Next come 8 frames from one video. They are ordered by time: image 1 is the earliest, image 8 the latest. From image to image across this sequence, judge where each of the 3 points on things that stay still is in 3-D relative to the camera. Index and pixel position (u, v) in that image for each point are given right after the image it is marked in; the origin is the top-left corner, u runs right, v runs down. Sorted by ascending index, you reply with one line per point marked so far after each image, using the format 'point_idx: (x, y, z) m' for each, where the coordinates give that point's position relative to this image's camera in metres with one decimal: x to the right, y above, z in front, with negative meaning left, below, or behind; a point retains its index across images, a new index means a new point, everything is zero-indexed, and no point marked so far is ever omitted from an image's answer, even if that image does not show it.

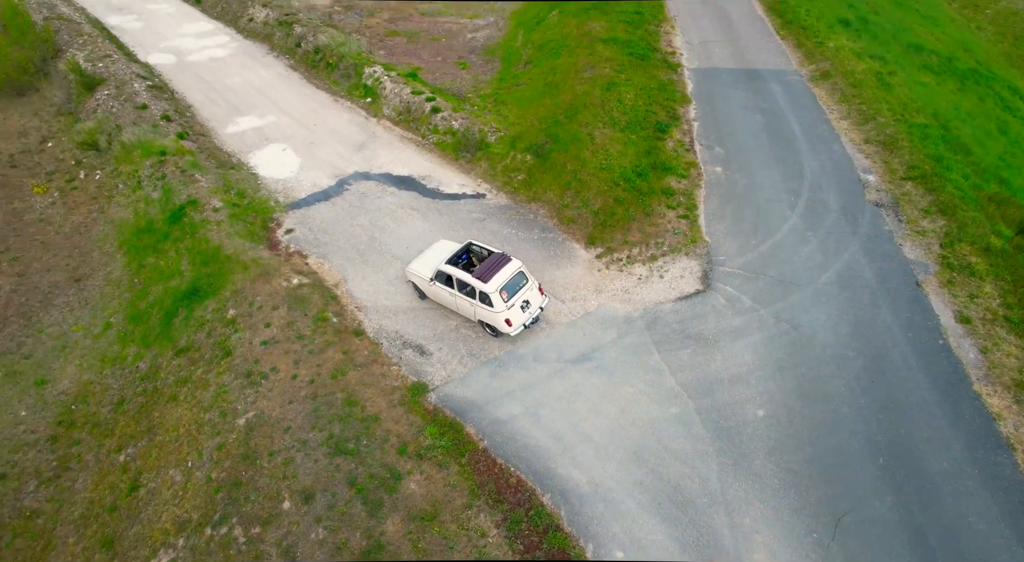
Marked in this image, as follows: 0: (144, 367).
0: (-10.1, -2.4, +17.7) m
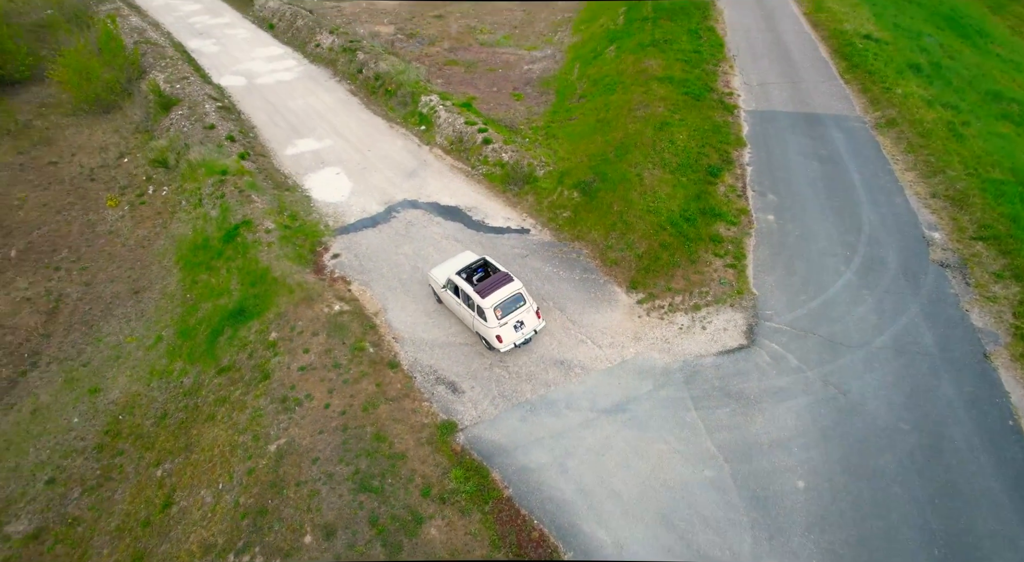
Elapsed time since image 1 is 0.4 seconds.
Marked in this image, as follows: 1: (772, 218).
0: (-9.2, -2.9, +18.2) m
1: (+7.9, +1.9, +19.5) m
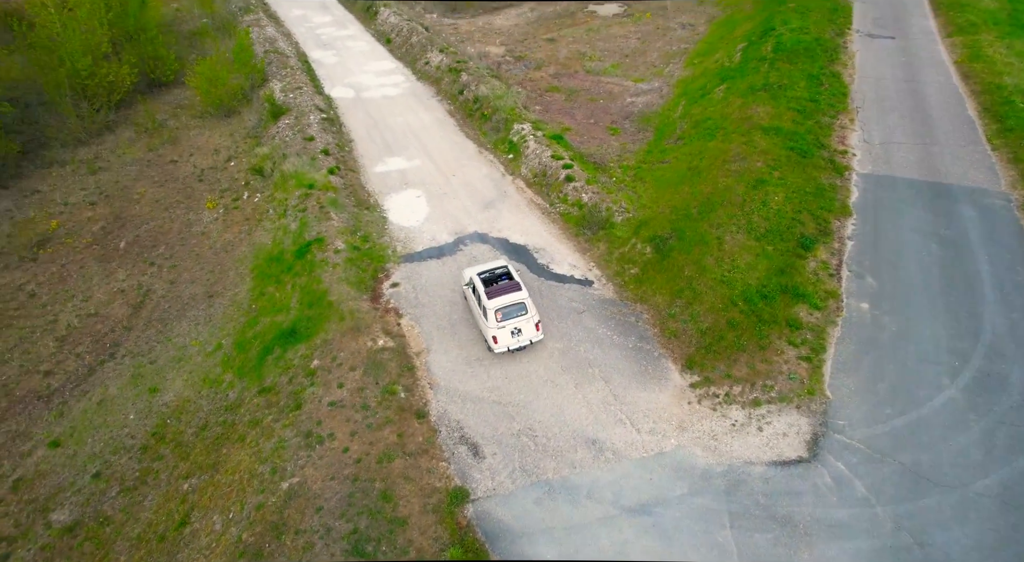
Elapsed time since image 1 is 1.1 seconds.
0: (-8.1, -3.4, +18.6) m
1: (+9.4, -0.7, +17.1) m
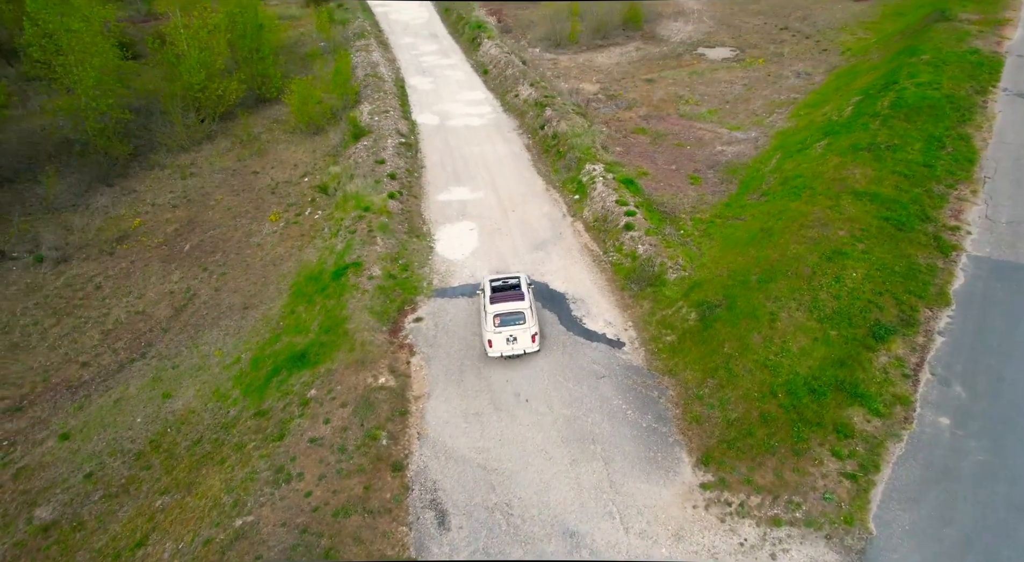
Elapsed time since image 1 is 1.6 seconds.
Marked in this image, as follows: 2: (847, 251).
0: (-8.0, -3.8, +18.1) m
1: (+9.3, -3.0, +13.8) m
2: (+9.7, +0.9, +18.7) m
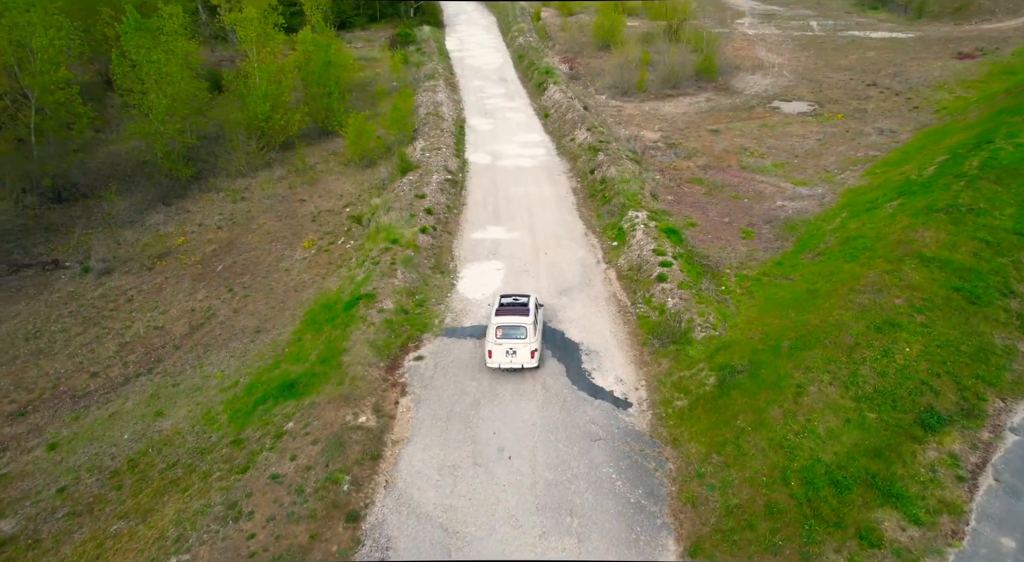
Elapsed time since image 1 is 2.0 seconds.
0: (-8.2, -4.3, +17.4) m
1: (+8.5, -4.4, +11.1) m
2: (+9.8, -1.0, +16.1) m
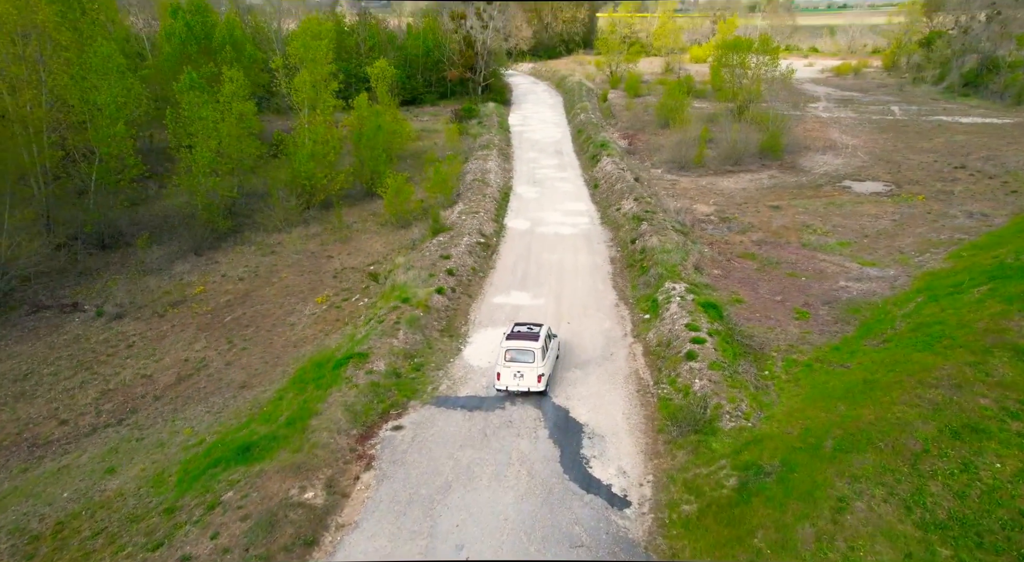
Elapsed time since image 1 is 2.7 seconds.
0: (-8.7, -5.4, +15.3) m
1: (+7.2, -5.5, +7.3) m
2: (+9.3, -2.8, +12.5) m
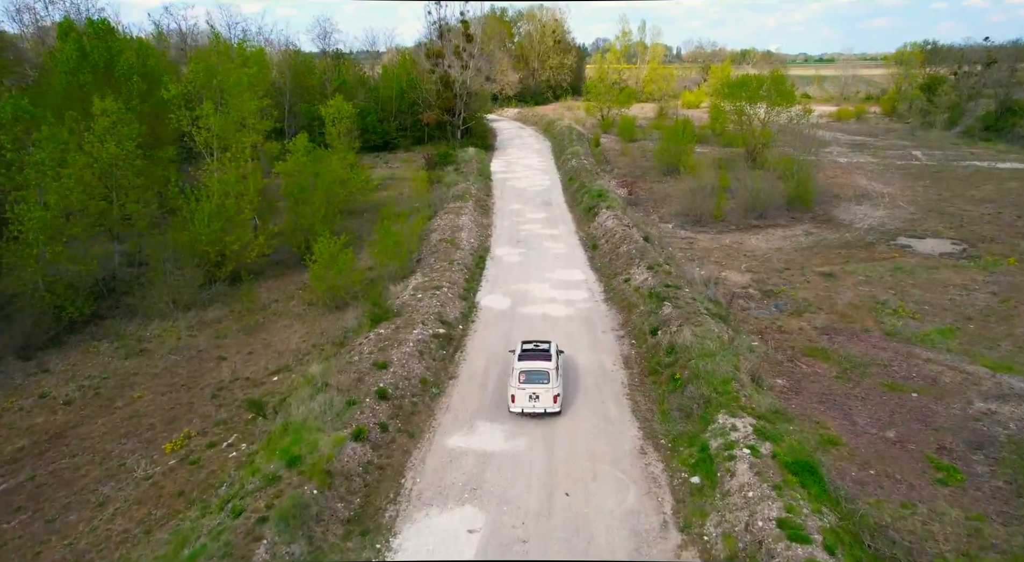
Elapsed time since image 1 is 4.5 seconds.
0: (-9.4, -8.1, +4.9) m
1: (+6.6, -7.5, -2.9) m
2: (+8.5, -5.2, +2.6) m
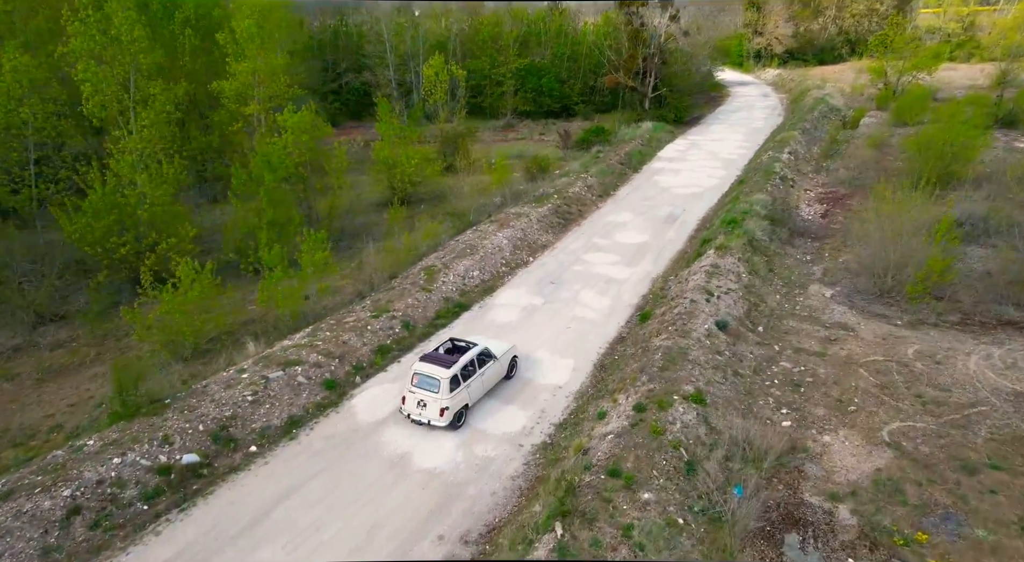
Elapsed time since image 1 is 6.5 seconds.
0: (-22.6, -9.6, +0.8) m
1: (-11.7, -12.0, -13.0) m
2: (-7.2, -9.9, -9.1) m
